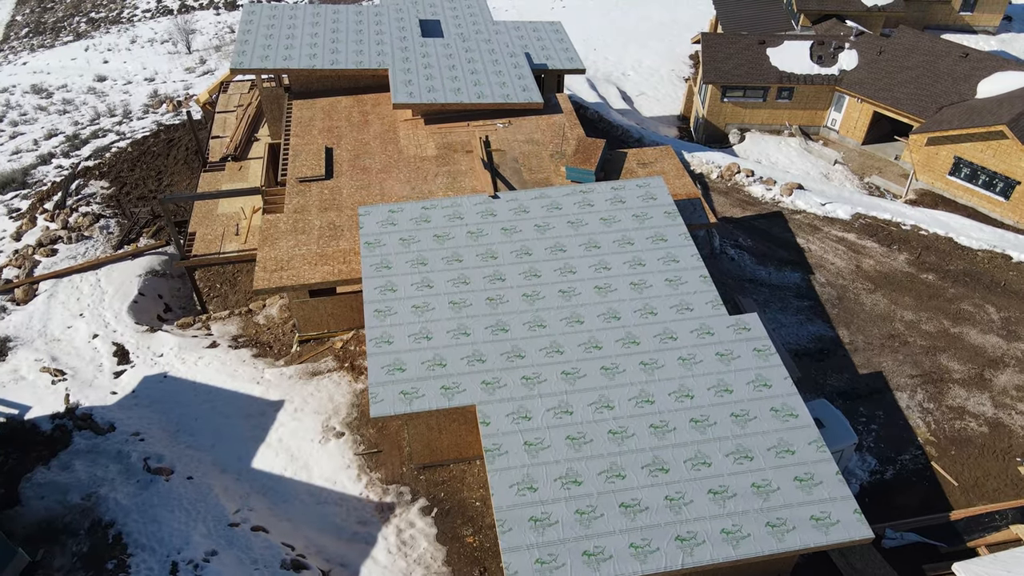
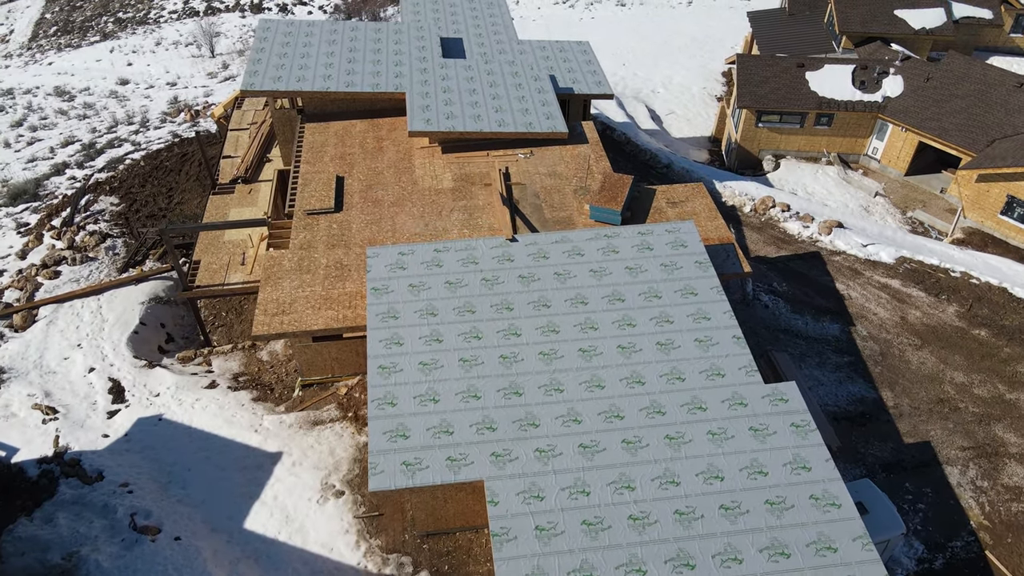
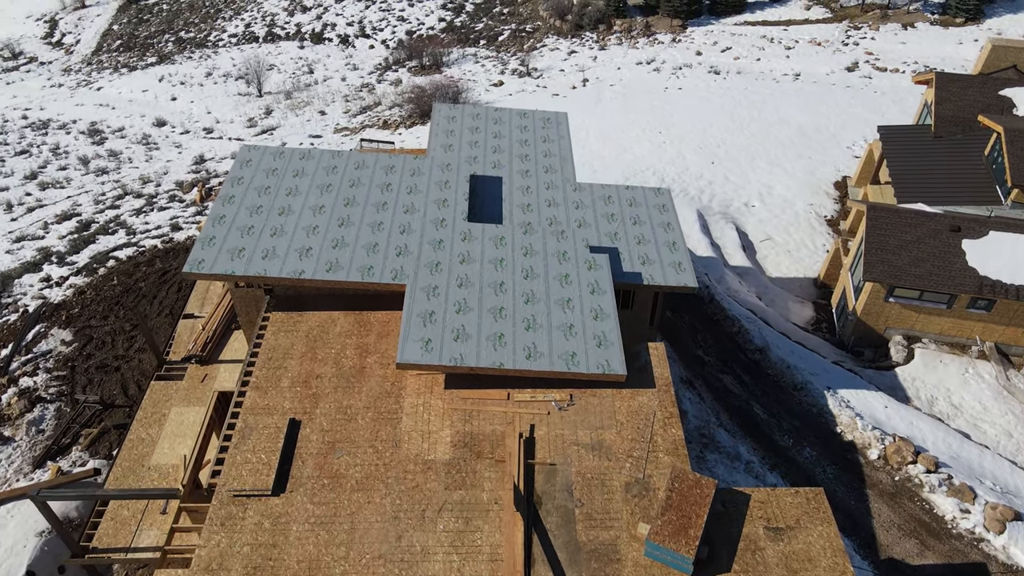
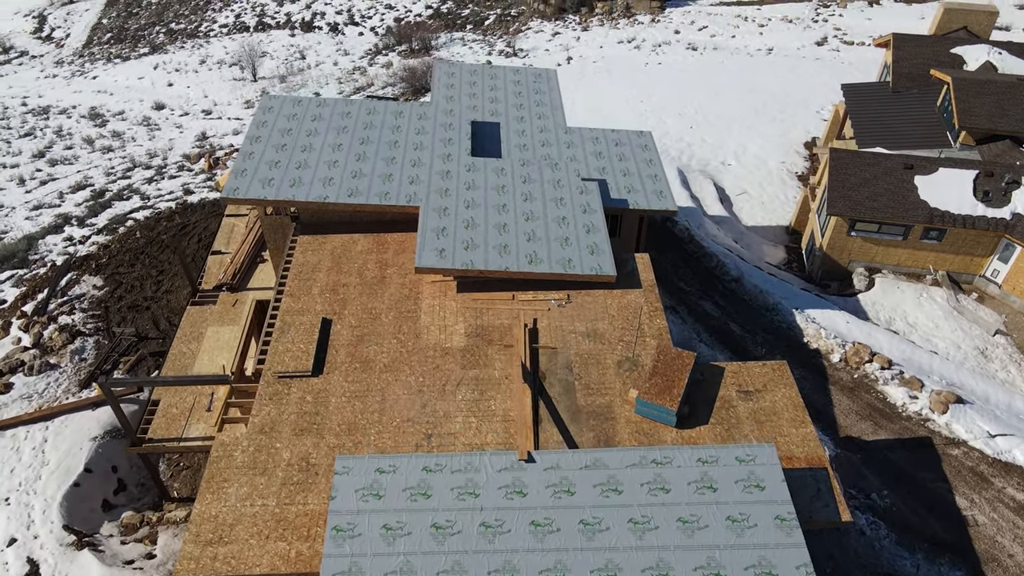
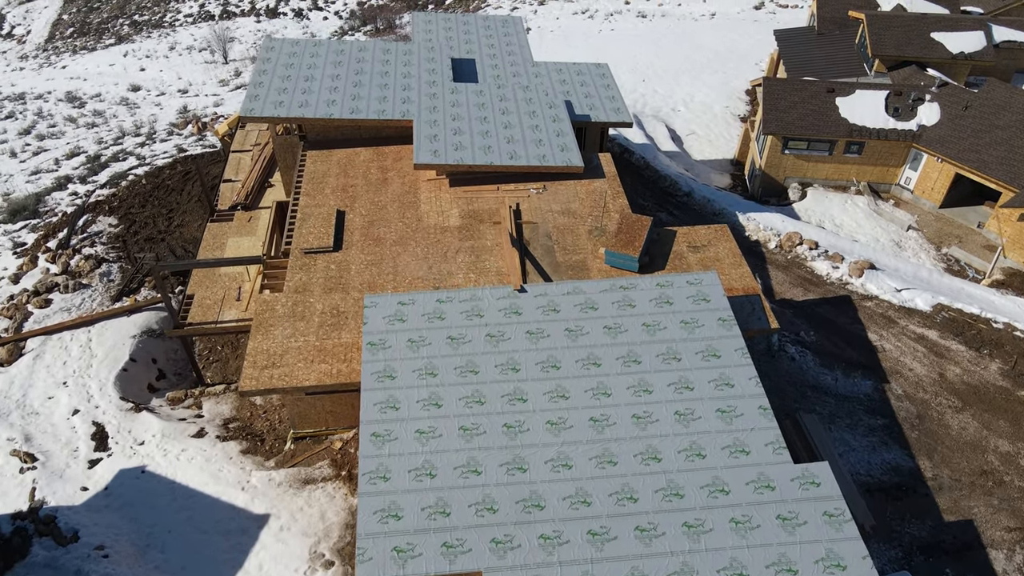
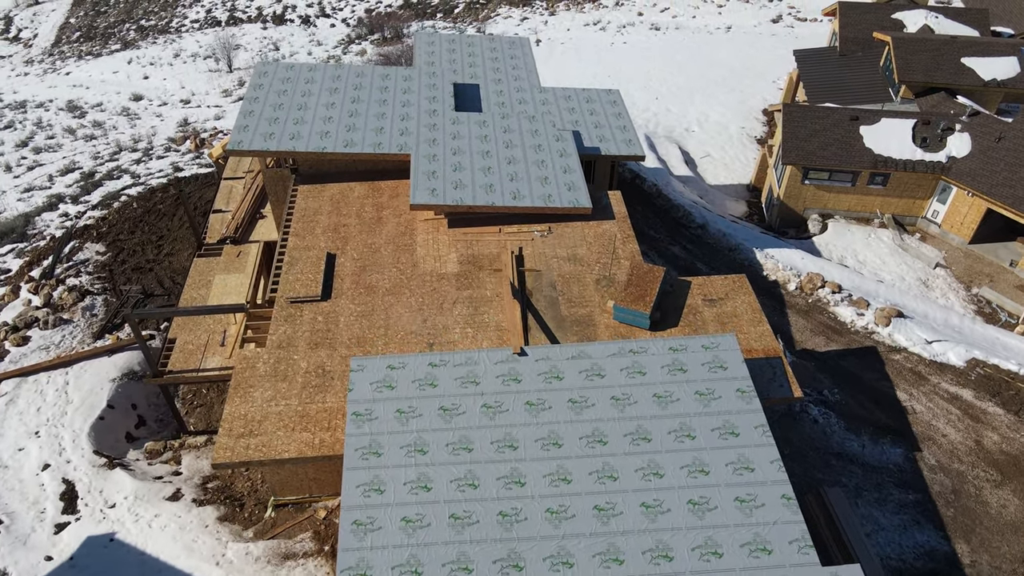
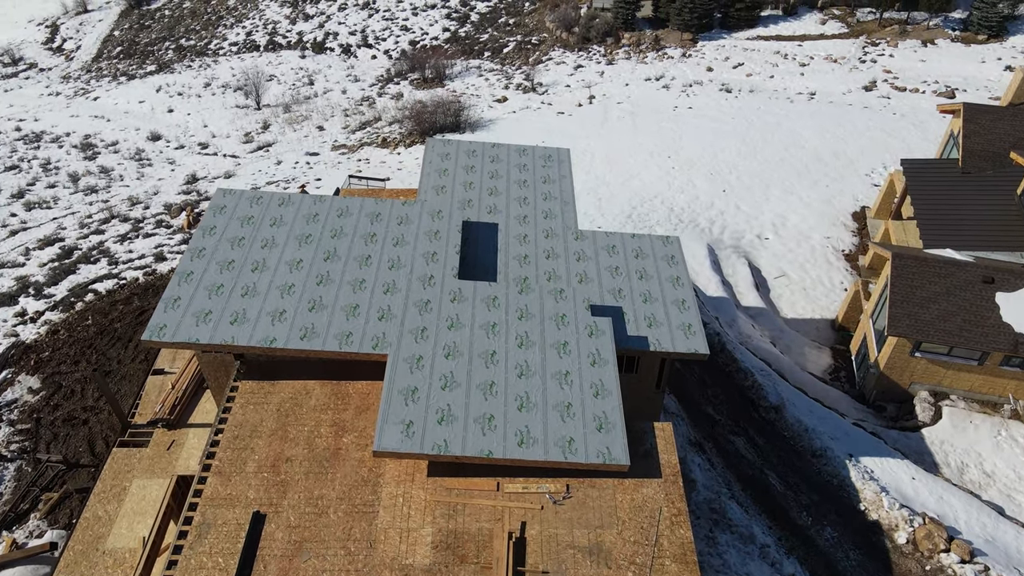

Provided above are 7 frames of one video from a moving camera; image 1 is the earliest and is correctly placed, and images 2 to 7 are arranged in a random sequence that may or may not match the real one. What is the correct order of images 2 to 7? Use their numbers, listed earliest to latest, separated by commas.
2, 5, 6, 4, 3, 7
